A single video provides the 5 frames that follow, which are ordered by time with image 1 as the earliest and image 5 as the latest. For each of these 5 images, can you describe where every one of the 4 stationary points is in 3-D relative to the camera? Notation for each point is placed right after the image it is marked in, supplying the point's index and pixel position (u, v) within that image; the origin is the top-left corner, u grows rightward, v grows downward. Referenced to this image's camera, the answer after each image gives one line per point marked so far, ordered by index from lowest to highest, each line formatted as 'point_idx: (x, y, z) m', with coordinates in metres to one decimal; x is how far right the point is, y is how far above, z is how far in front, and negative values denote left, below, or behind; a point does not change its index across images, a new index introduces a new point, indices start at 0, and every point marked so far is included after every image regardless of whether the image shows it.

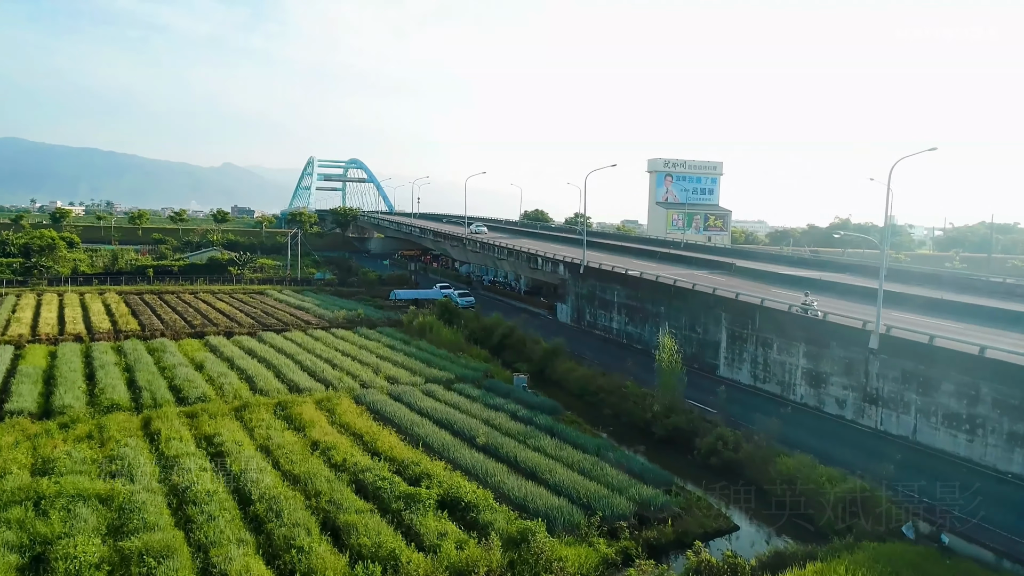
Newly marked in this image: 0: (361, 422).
0: (-3.5, -3.1, +17.2) m
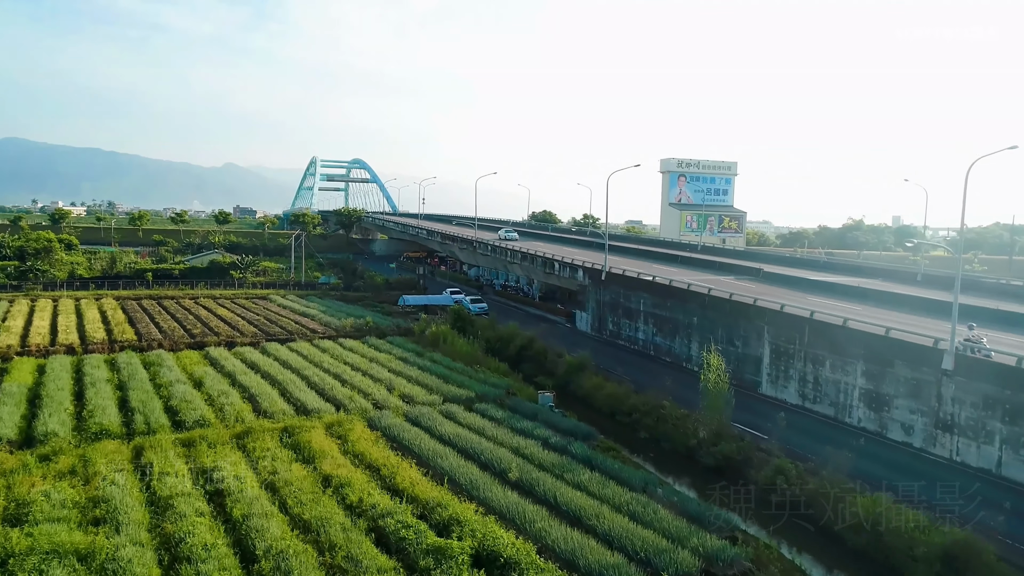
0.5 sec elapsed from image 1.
0: (-2.8, -3.4, +15.5) m
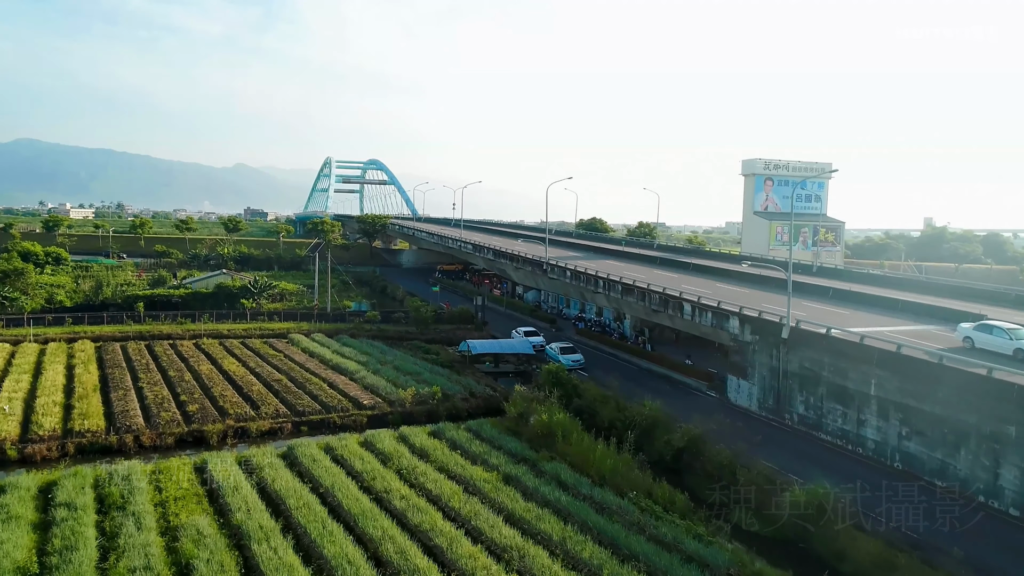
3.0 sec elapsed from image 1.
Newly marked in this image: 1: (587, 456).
0: (+0.9, -5.1, +5.8) m
1: (+1.8, -3.9, +17.5) m
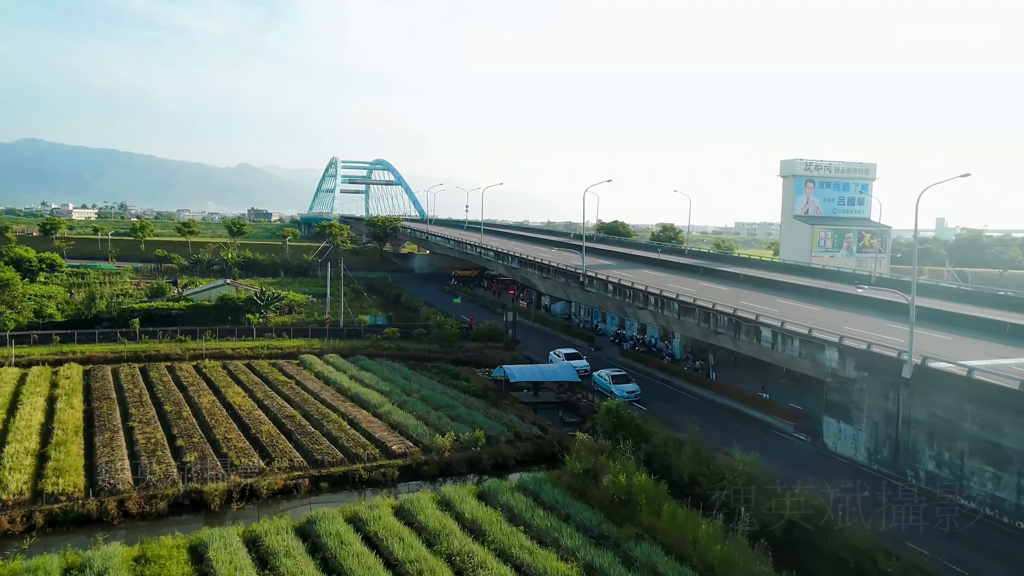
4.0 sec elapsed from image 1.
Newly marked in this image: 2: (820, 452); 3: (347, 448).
0: (+2.3, -5.8, +2.2) m
1: (+3.2, -4.6, +13.9) m
2: (+7.9, -4.2, +19.3) m
3: (-4.4, -4.2, +20.0) m
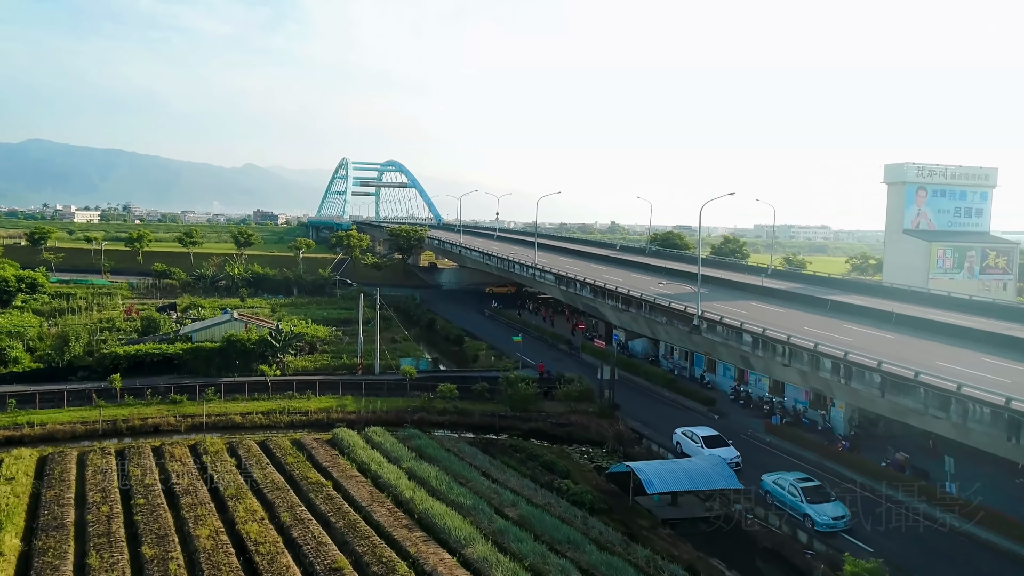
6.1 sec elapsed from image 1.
0: (+5.5, -7.5, -6.0) m
1: (+6.5, -6.3, +5.7) m
2: (+11.2, -5.8, +11.1) m
3: (-1.1, -5.8, +11.9) m
